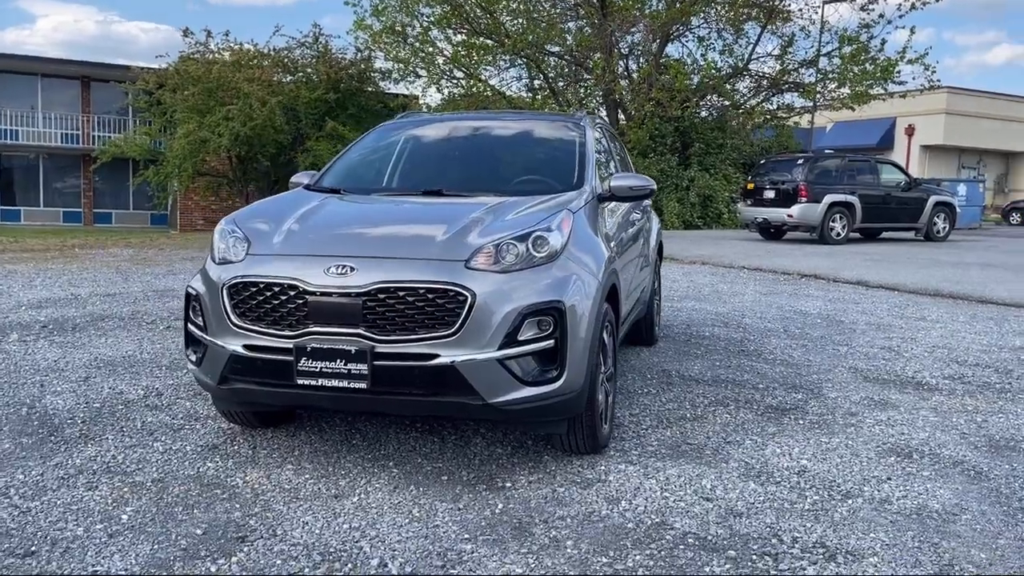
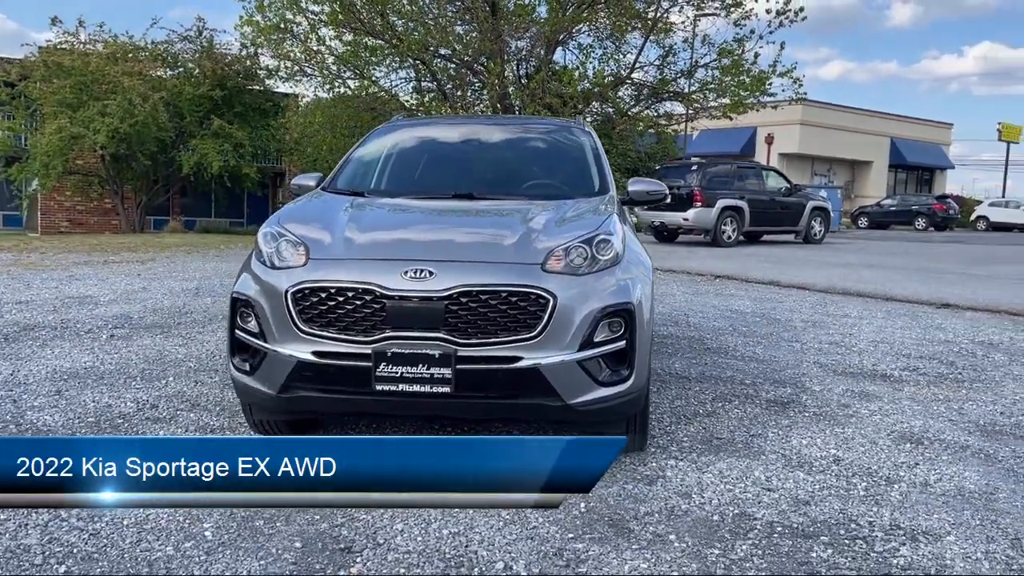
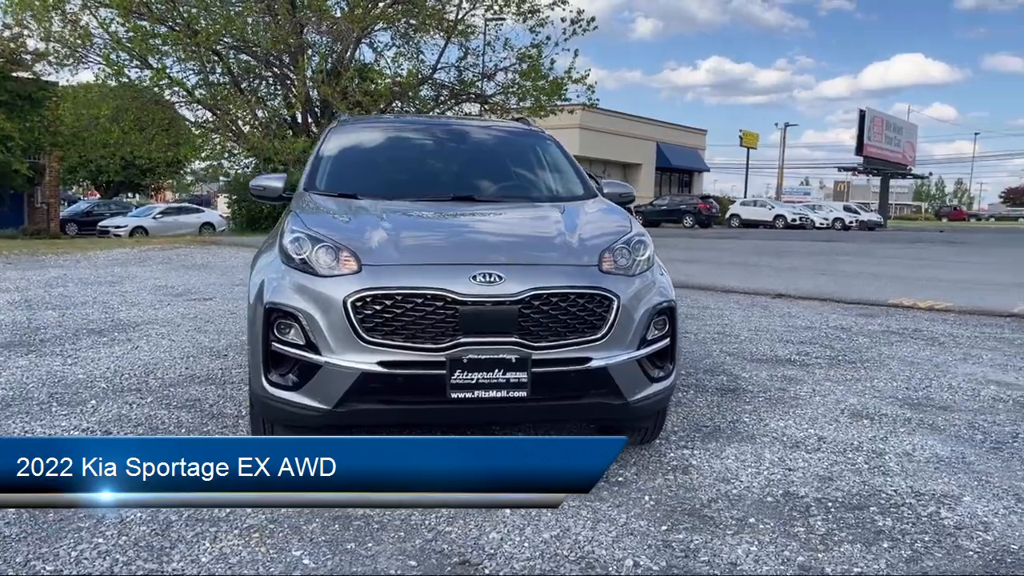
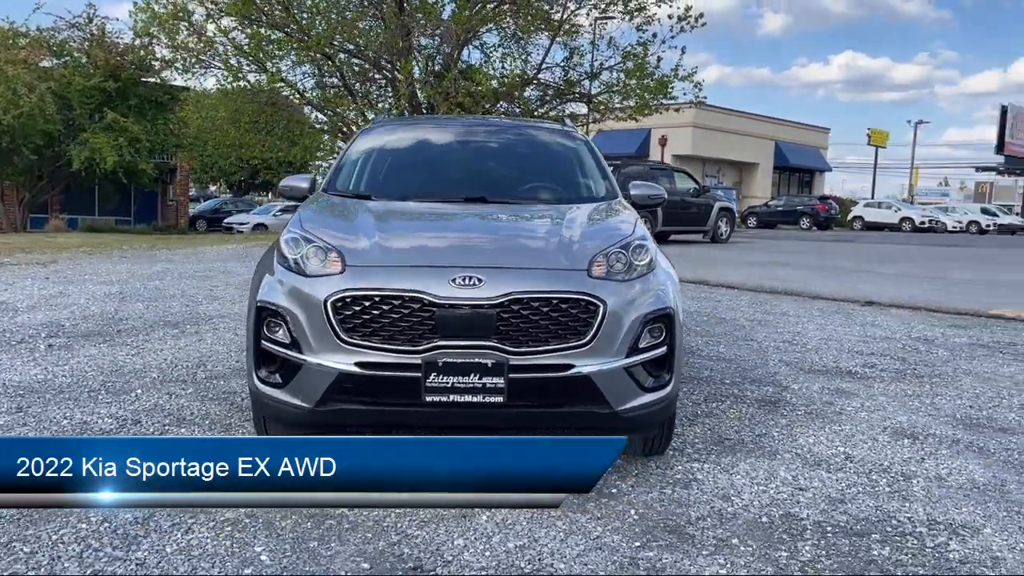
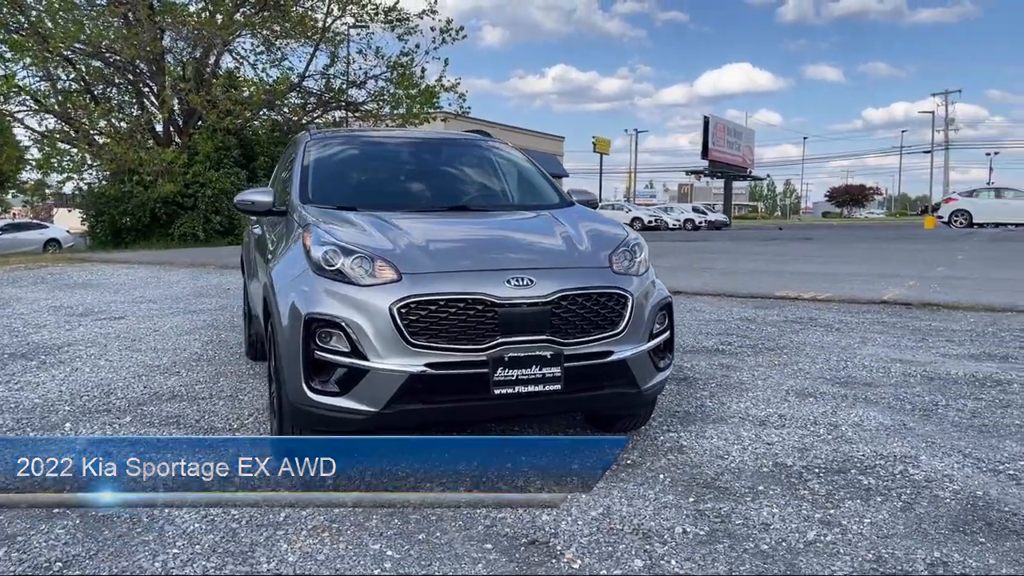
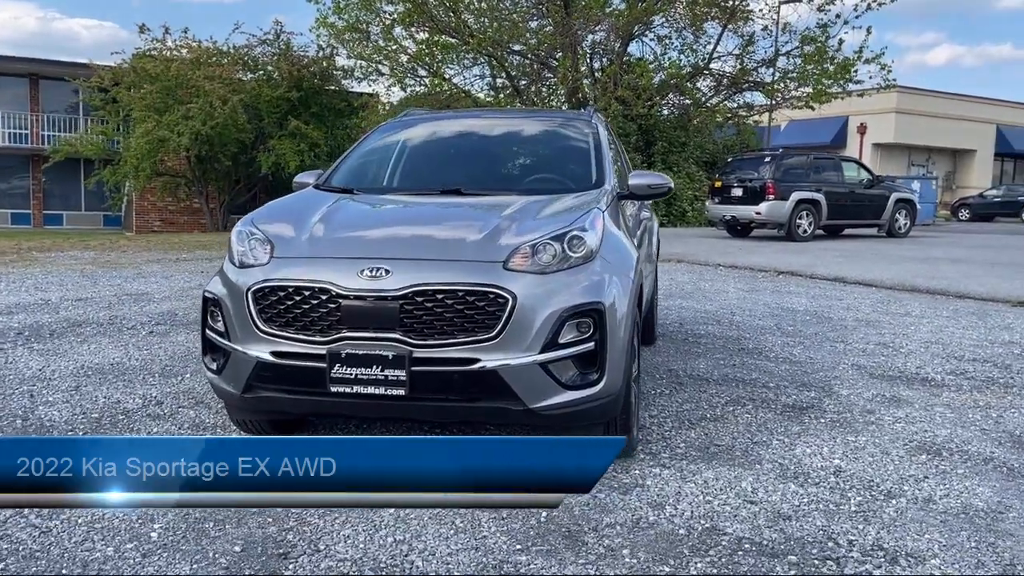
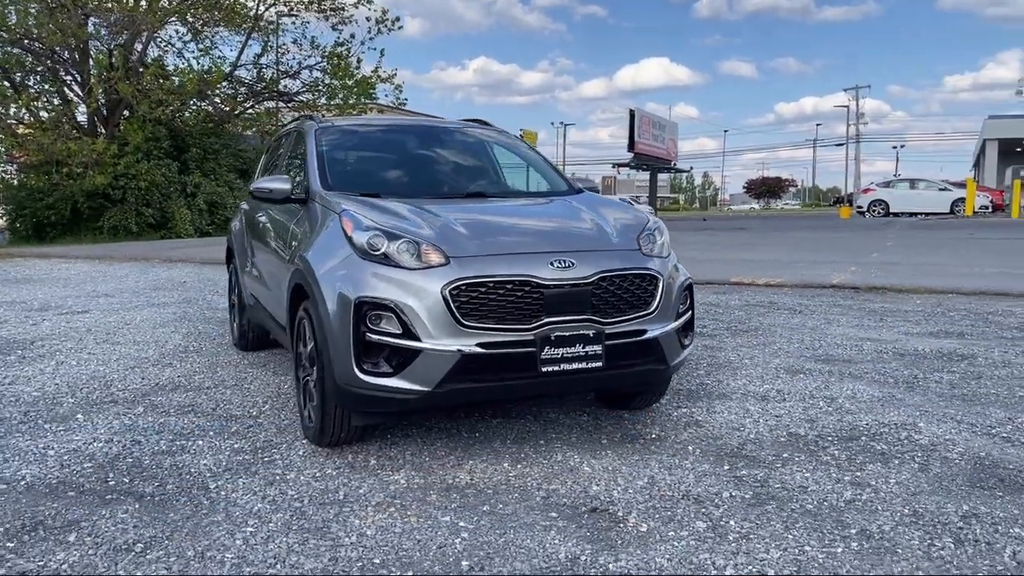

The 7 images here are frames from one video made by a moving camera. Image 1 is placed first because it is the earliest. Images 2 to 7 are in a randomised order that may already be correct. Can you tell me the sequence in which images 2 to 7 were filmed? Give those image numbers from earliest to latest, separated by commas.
6, 2, 4, 3, 5, 7
